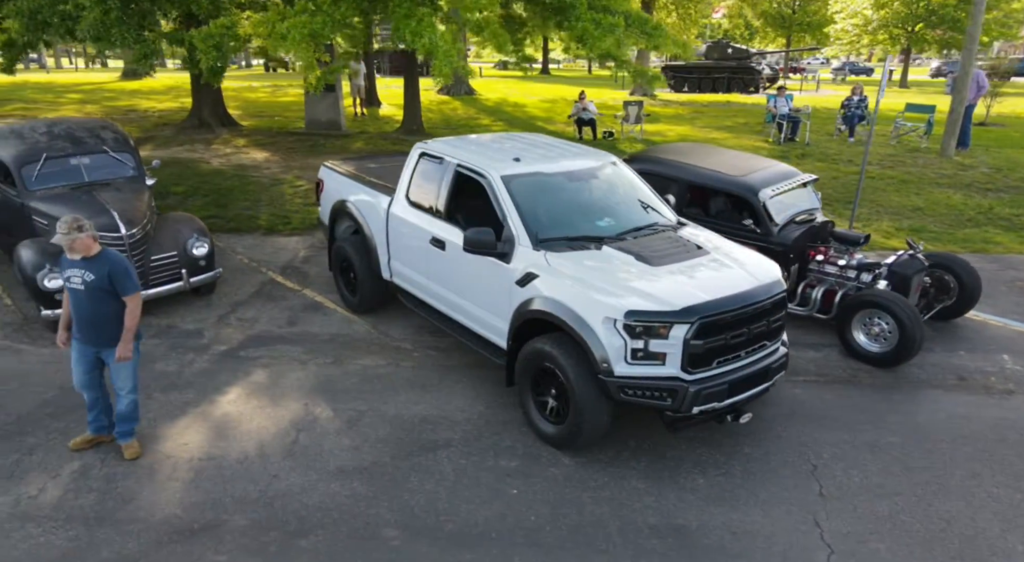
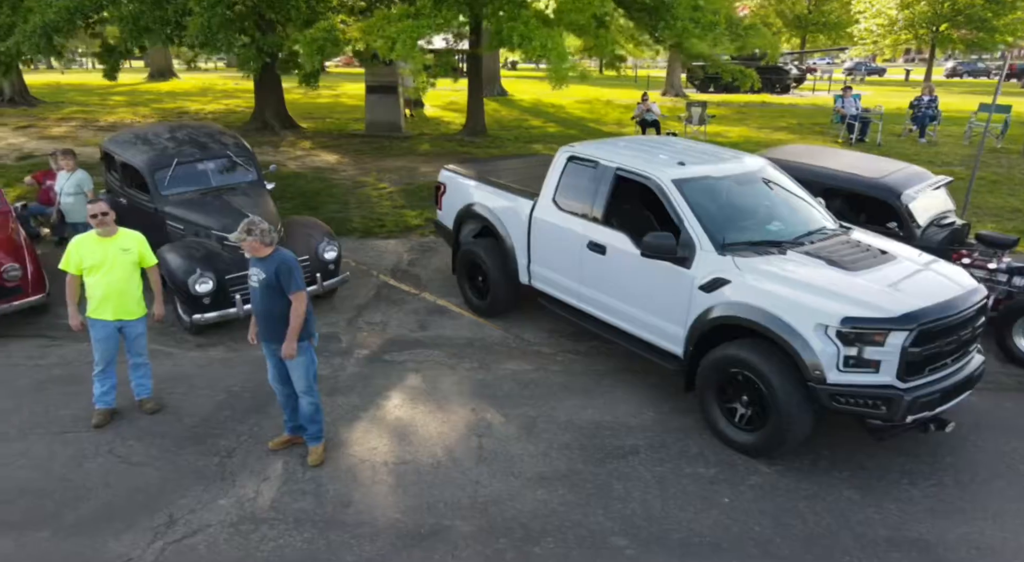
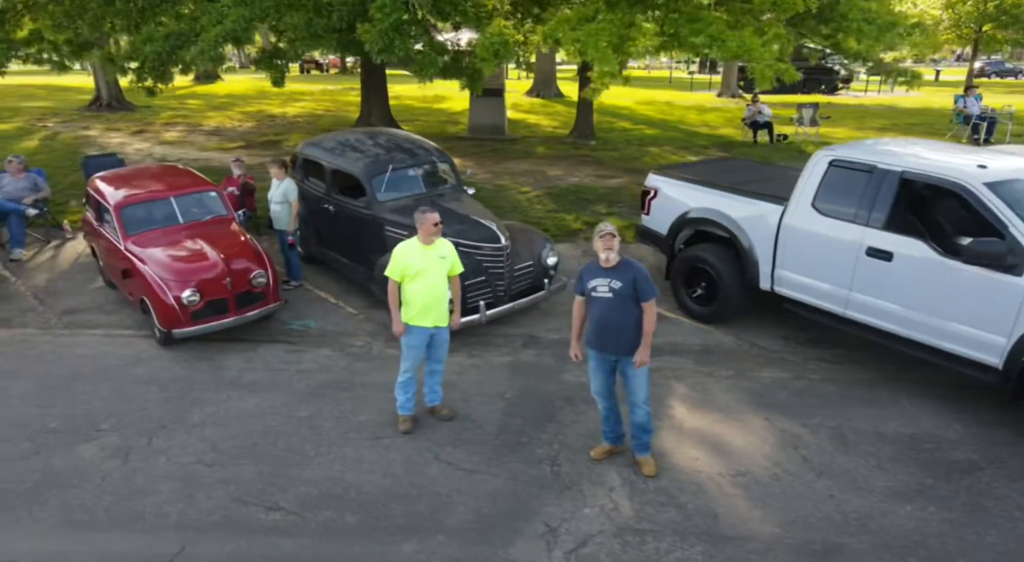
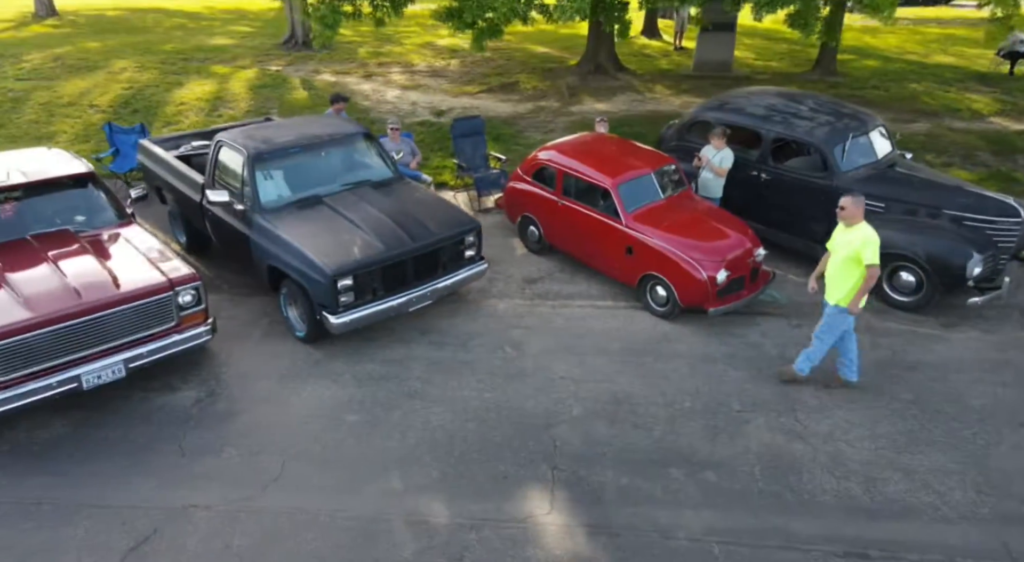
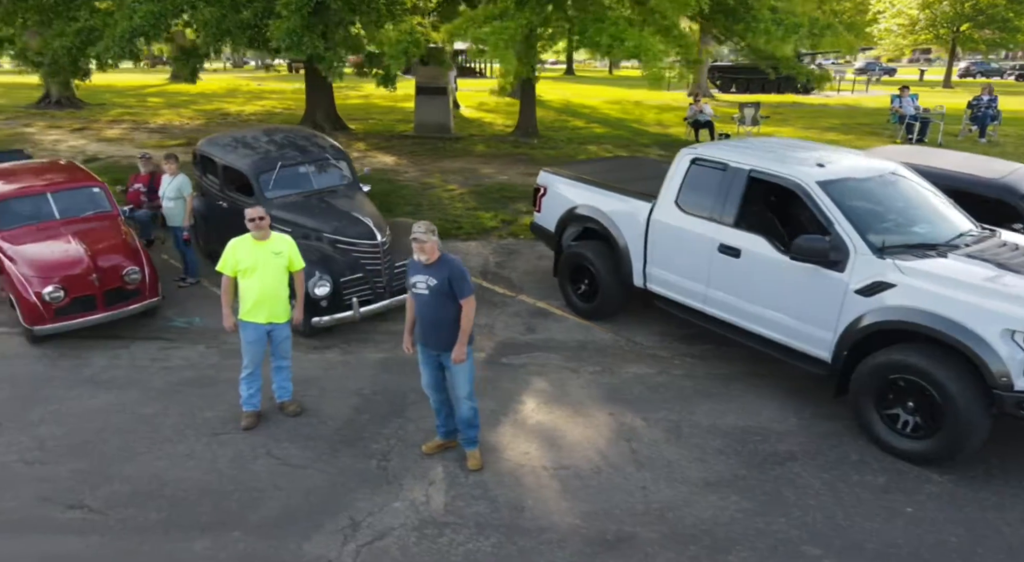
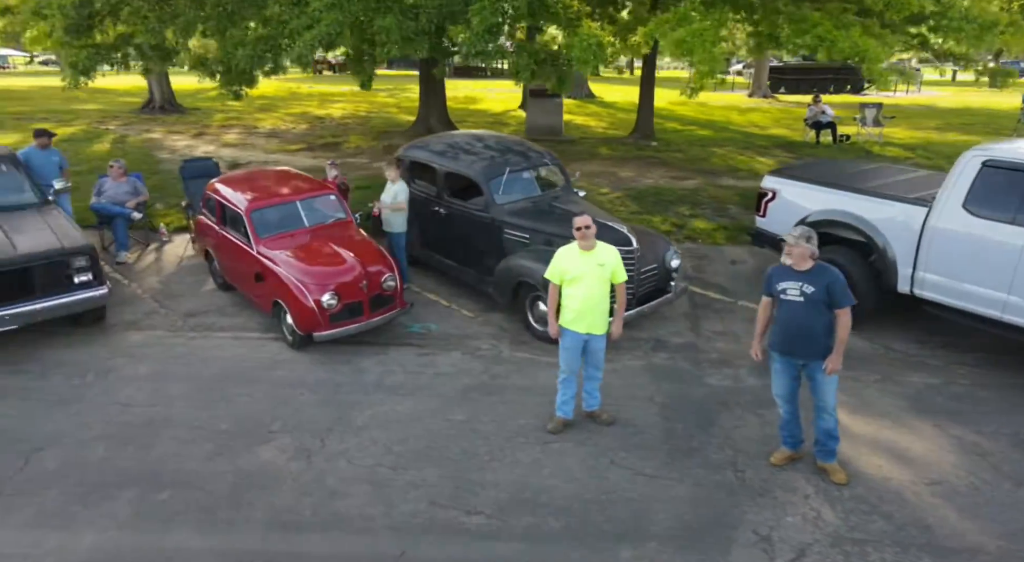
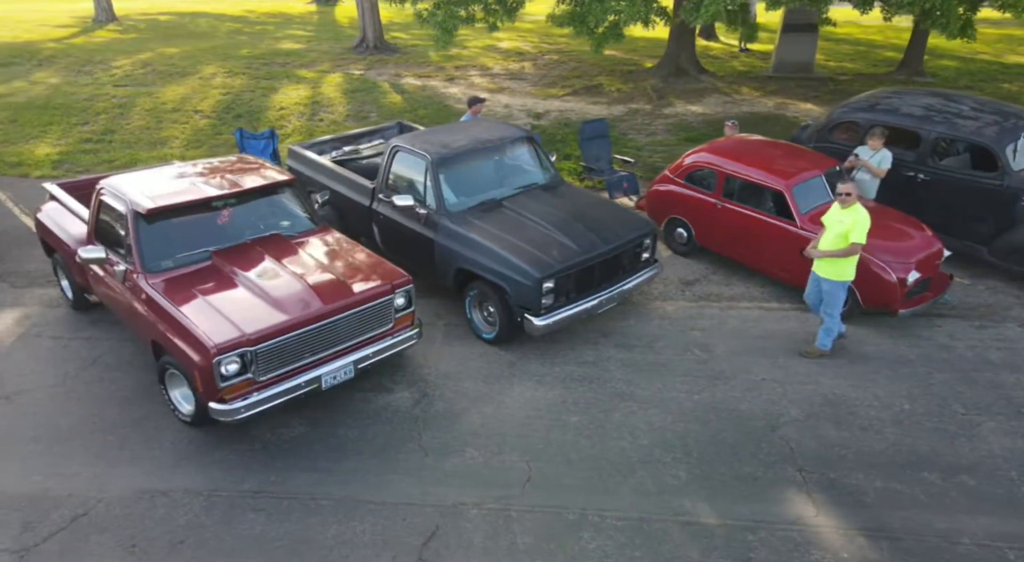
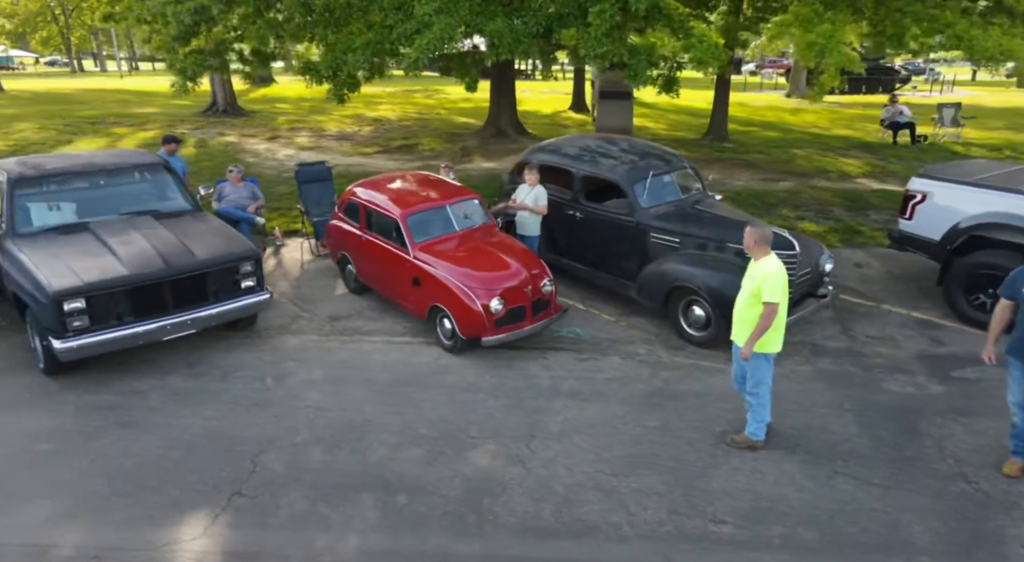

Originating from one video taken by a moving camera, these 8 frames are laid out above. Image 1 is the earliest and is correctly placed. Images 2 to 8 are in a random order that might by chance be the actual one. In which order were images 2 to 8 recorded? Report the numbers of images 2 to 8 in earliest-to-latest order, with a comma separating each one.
2, 5, 3, 6, 8, 4, 7
